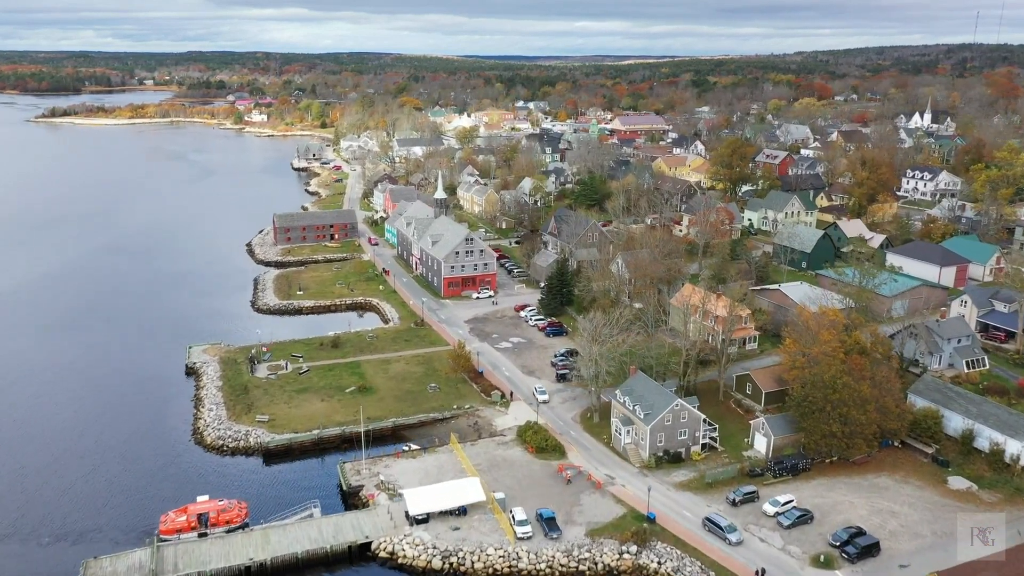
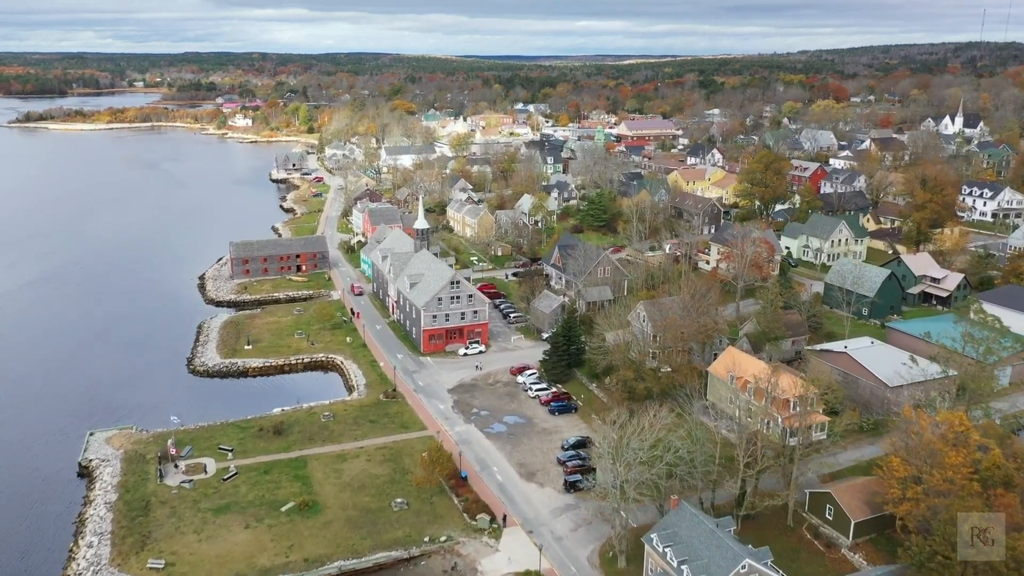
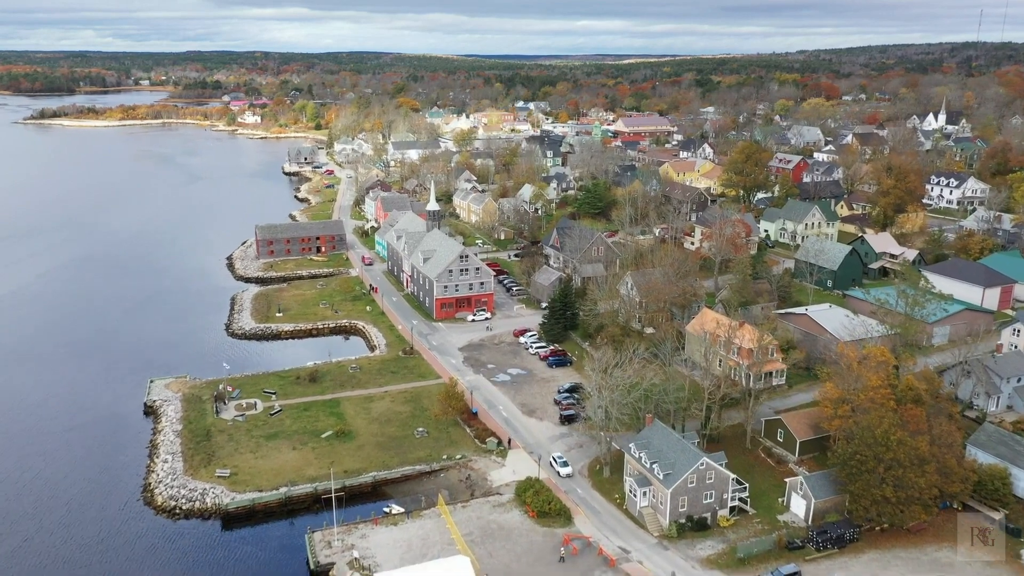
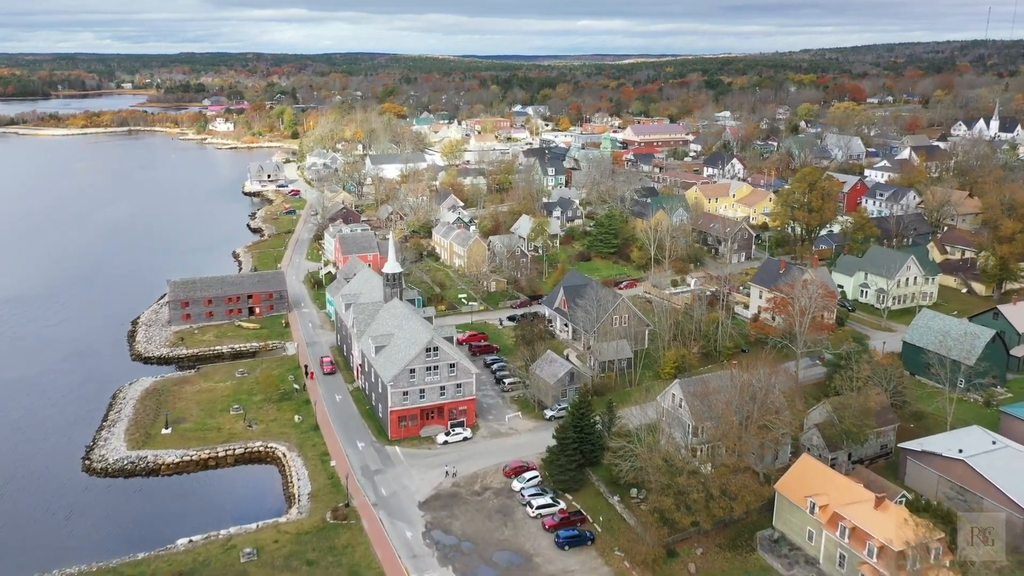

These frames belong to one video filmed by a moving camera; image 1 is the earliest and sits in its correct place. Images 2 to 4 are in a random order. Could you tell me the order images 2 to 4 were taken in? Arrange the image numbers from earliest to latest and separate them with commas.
3, 2, 4
